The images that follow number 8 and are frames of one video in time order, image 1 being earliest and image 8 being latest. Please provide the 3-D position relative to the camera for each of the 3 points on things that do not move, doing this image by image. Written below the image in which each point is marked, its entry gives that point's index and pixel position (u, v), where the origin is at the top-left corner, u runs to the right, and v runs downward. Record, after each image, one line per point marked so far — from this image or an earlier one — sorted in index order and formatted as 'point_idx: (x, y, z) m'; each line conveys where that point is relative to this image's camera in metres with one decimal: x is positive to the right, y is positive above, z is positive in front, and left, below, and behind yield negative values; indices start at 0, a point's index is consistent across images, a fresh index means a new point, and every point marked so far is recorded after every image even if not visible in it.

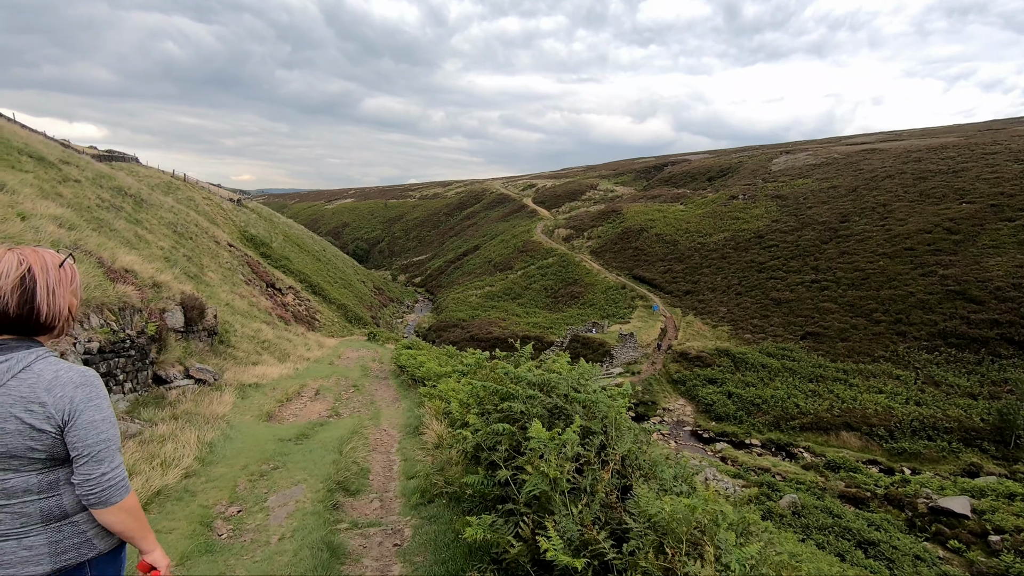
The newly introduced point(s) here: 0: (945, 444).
0: (+16.0, -5.7, +20.0) m
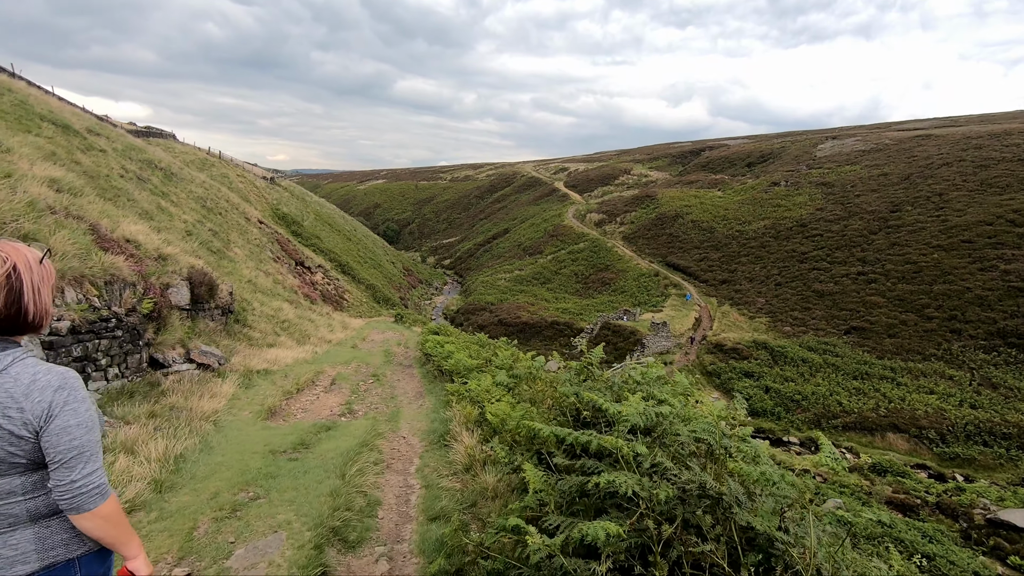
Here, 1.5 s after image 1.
0: (+16.9, -5.6, +18.7) m
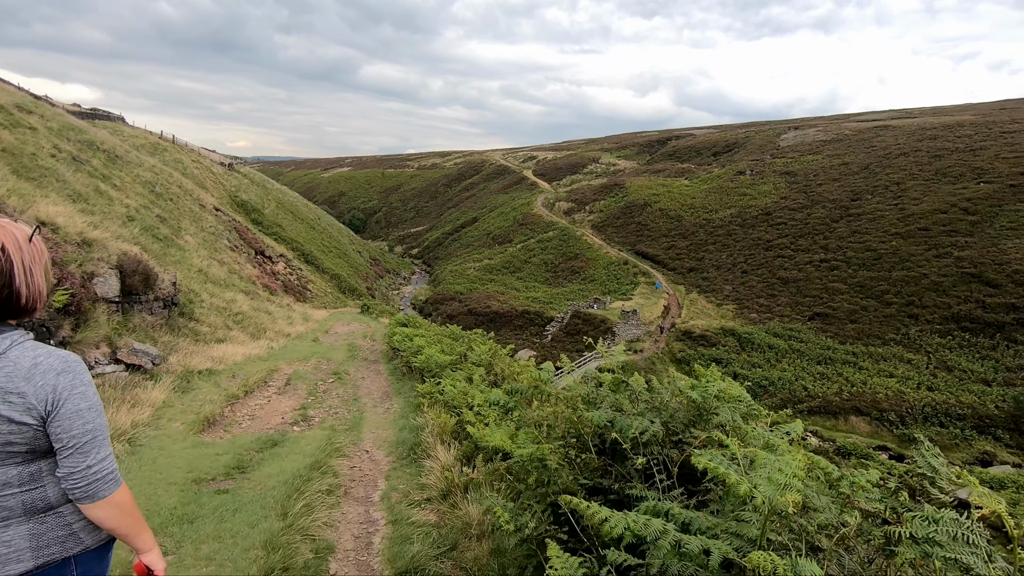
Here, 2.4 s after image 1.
0: (+15.9, -5.1, +19.3) m
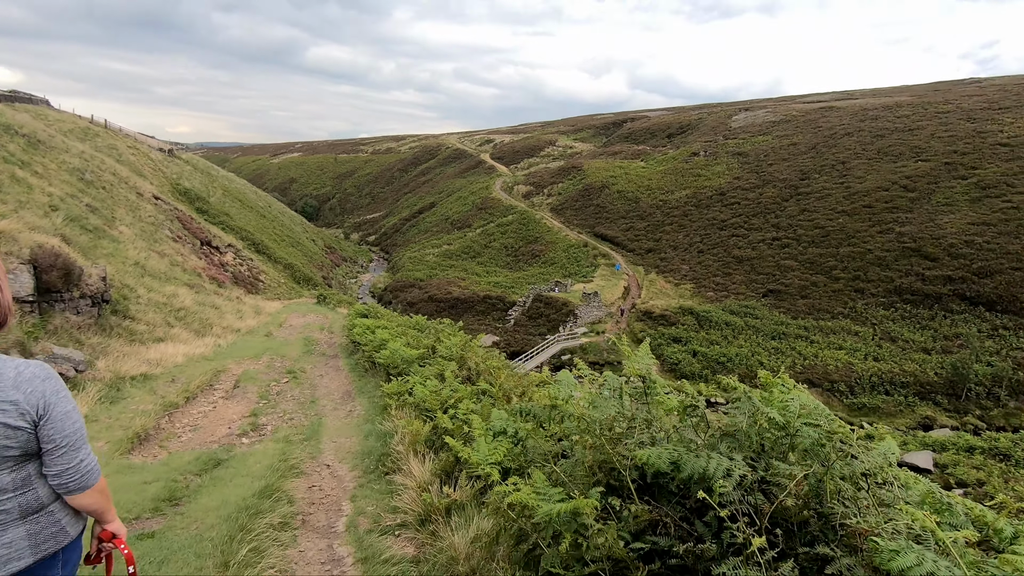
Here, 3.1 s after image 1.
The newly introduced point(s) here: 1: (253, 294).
0: (+14.7, -4.1, +20.3) m
1: (-9.4, -0.2, +19.4) m
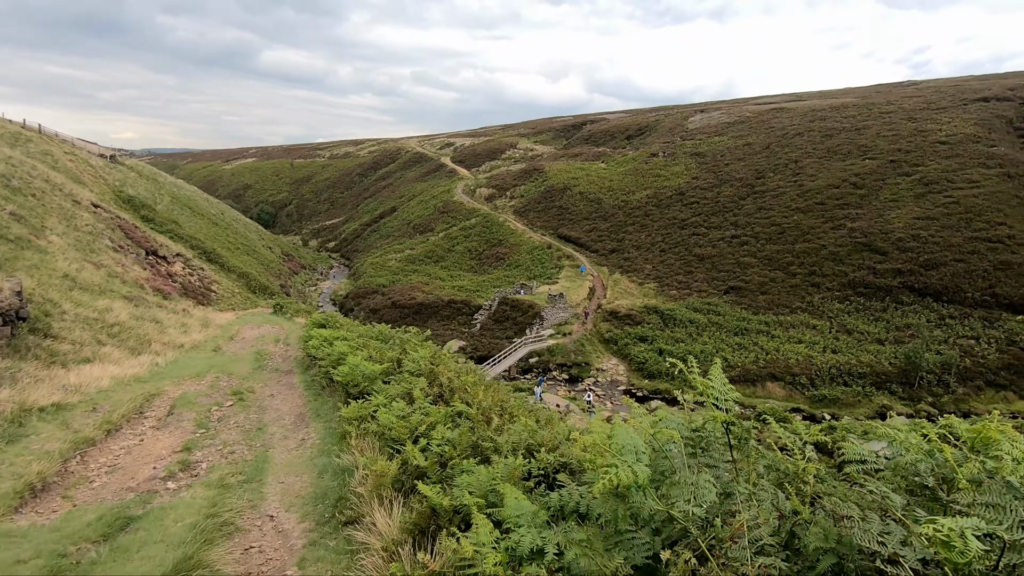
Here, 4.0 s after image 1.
0: (+13.5, -3.9, +20.9) m
1: (-10.6, -0.6, +18.4) m
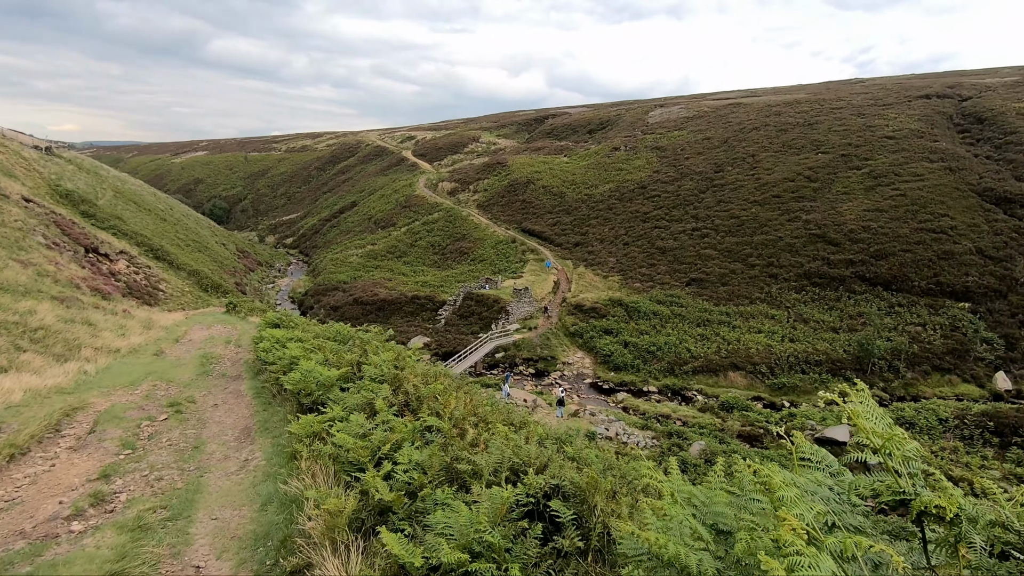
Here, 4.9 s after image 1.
0: (+12.1, -3.5, +21.5) m
1: (-11.7, -0.6, +17.4) m
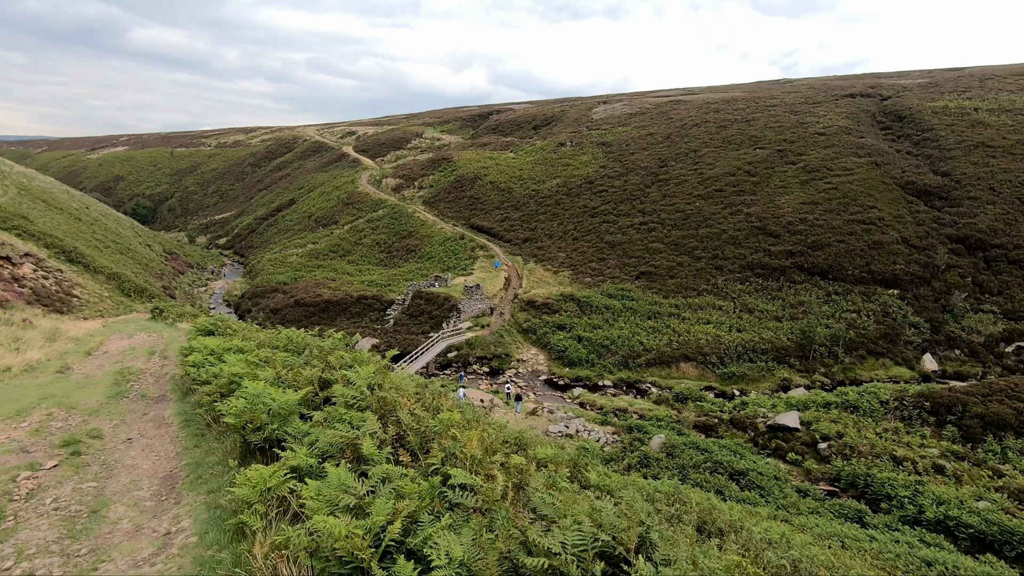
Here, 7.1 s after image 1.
0: (+10.3, -3.1, +22.1) m
1: (-13.0, -0.7, +15.7) m
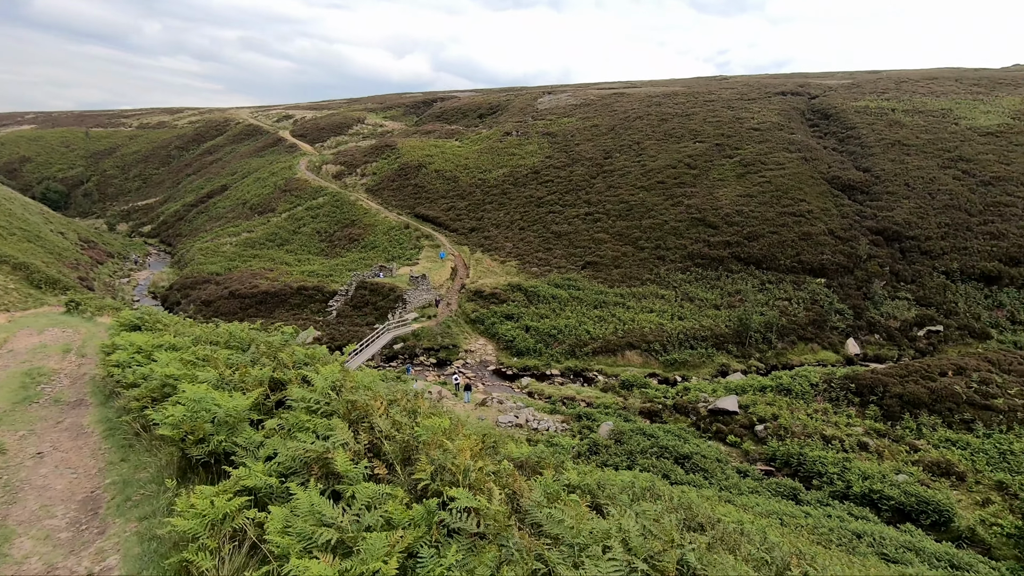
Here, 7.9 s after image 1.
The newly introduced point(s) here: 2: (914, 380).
0: (+8.2, -2.6, +22.9) m
1: (-14.4, -0.5, +14.1) m
2: (+13.4, -3.1, +18.0) m
